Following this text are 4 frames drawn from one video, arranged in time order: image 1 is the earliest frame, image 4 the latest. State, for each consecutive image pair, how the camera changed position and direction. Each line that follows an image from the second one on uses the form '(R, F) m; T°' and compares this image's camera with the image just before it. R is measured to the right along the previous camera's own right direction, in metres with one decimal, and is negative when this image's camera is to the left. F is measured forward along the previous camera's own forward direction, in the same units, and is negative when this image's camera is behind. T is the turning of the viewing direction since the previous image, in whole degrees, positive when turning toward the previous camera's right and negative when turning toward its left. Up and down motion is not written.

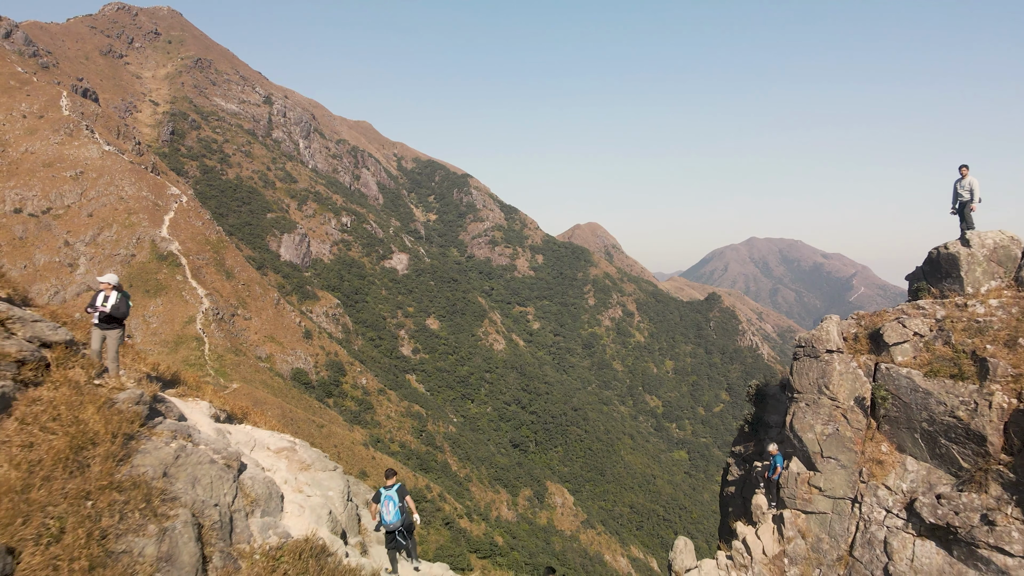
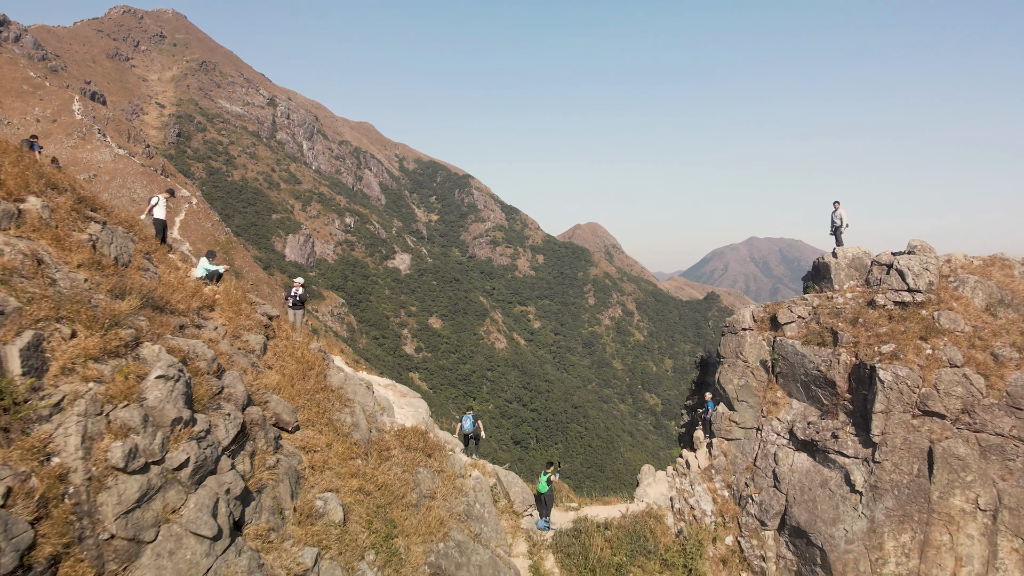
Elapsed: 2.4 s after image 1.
(-0.4, -4.5) m; 0°
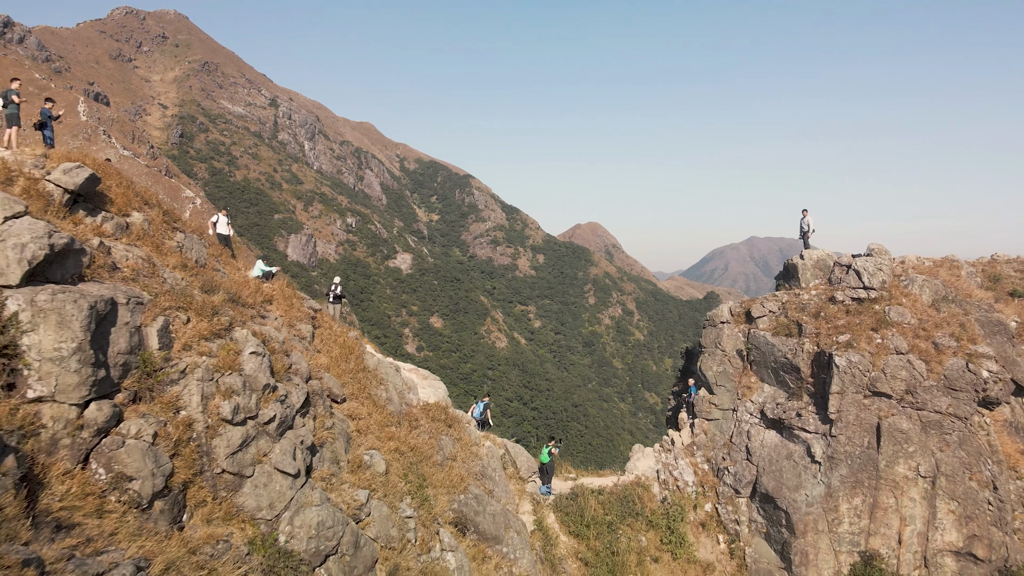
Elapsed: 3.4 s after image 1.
(-0.2, -1.9) m; 0°
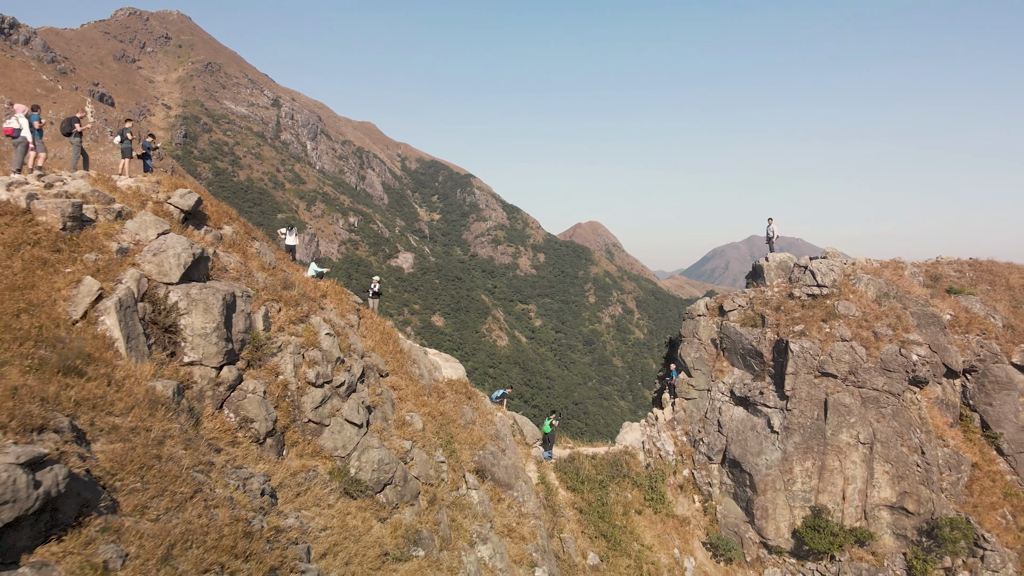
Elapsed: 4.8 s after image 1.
(-0.2, -2.7) m; 0°
